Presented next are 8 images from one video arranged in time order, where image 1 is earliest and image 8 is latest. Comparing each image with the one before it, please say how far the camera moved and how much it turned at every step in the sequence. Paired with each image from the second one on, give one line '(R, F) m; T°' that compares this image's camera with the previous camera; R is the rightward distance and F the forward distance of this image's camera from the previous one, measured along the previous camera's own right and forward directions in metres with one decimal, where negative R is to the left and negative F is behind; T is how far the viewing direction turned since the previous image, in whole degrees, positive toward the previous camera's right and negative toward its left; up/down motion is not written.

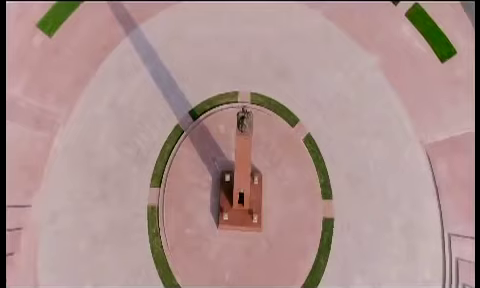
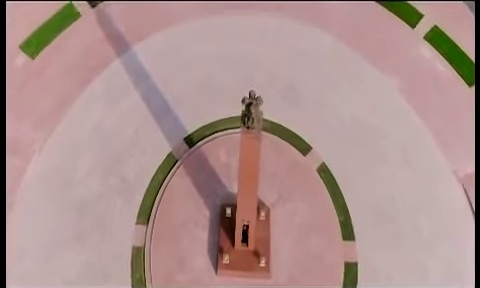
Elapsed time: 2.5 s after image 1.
(+0.8, +2.4) m; -3°
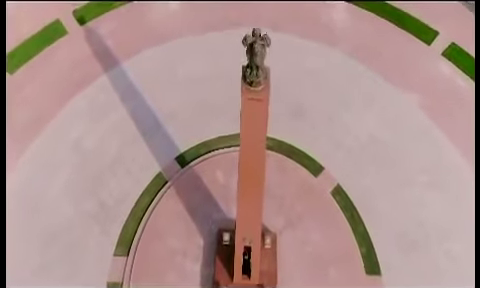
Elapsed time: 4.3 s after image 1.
(0.0, +2.1) m; 0°
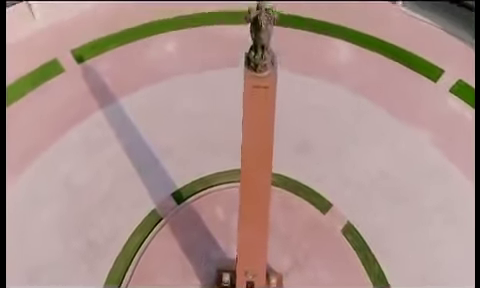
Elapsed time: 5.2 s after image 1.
(0.0, +1.0) m; 0°
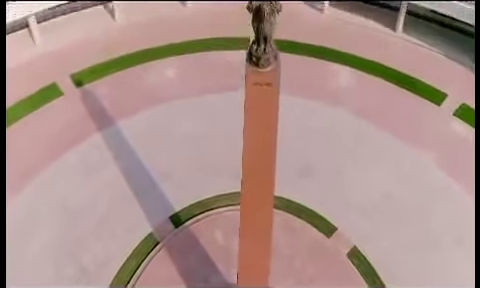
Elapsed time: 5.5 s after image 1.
(0.0, +0.4) m; 0°
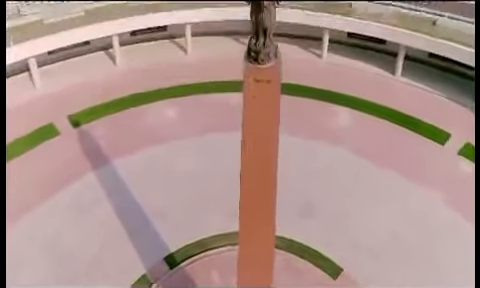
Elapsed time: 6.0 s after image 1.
(0.0, +0.5) m; 0°
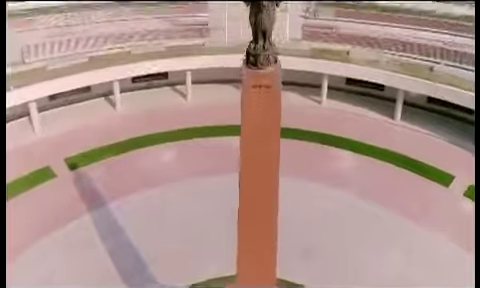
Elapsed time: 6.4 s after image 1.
(0.0, +0.4) m; 0°
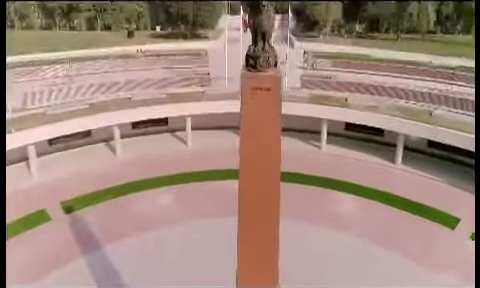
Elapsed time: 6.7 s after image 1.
(0.0, +0.4) m; 0°
